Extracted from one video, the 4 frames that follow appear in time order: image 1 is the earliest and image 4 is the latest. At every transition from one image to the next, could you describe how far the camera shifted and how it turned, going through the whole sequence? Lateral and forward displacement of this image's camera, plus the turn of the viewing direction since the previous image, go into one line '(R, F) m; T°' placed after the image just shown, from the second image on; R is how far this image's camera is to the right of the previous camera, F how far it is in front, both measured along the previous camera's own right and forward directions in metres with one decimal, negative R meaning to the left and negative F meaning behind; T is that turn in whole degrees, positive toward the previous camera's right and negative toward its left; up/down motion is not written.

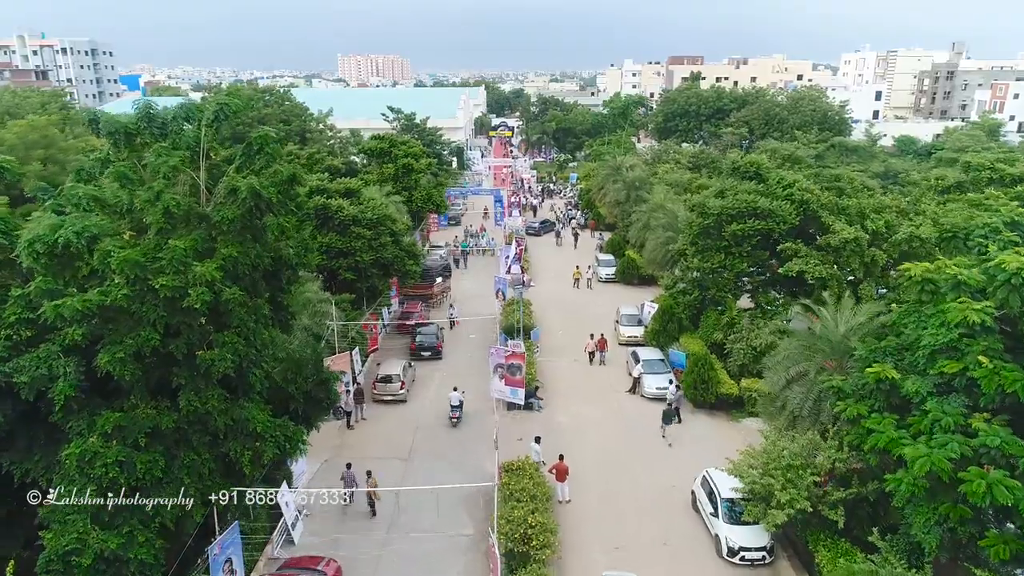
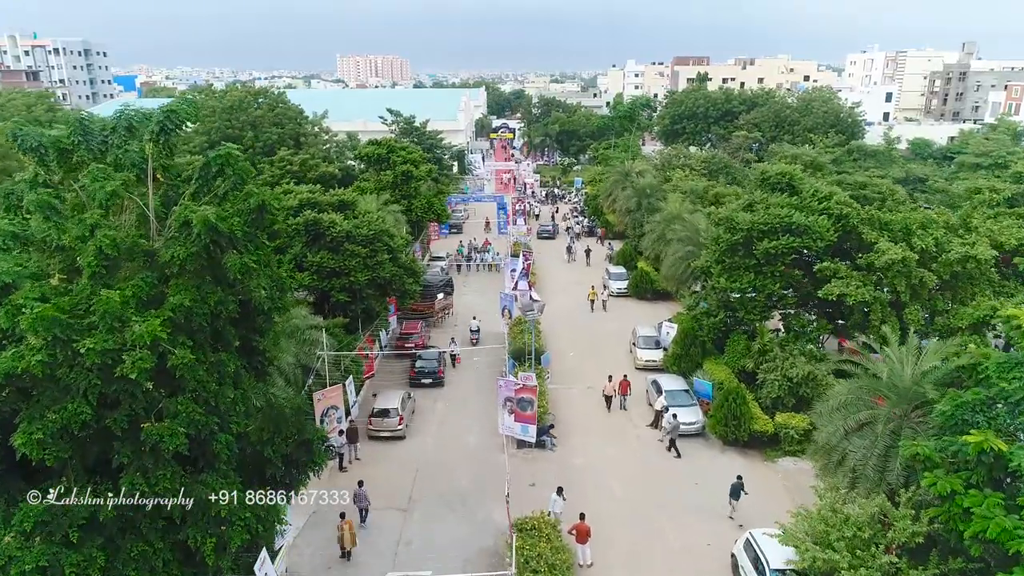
(-0.3, +1.9) m; 0°
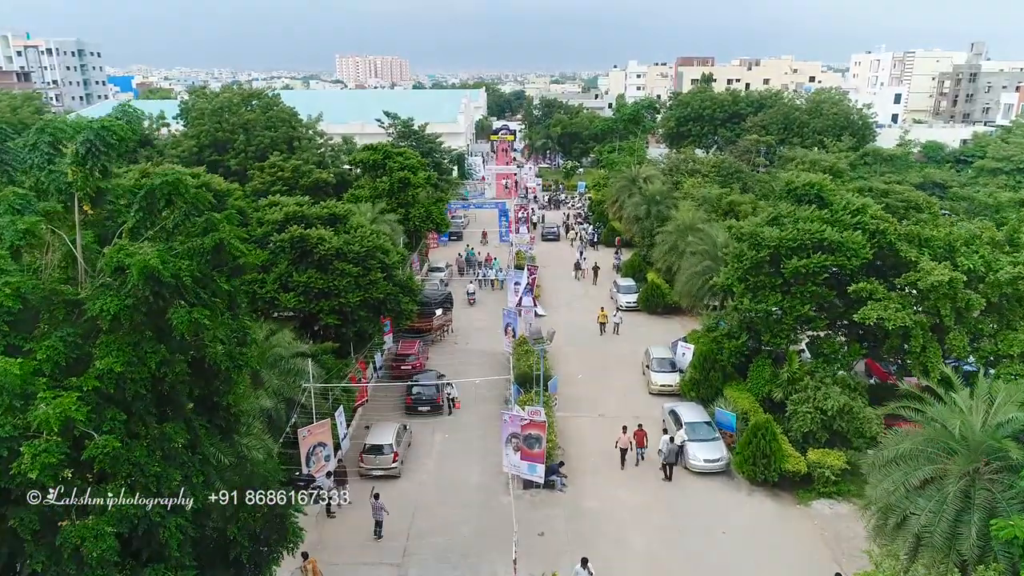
(-0.1, +1.6) m; 0°
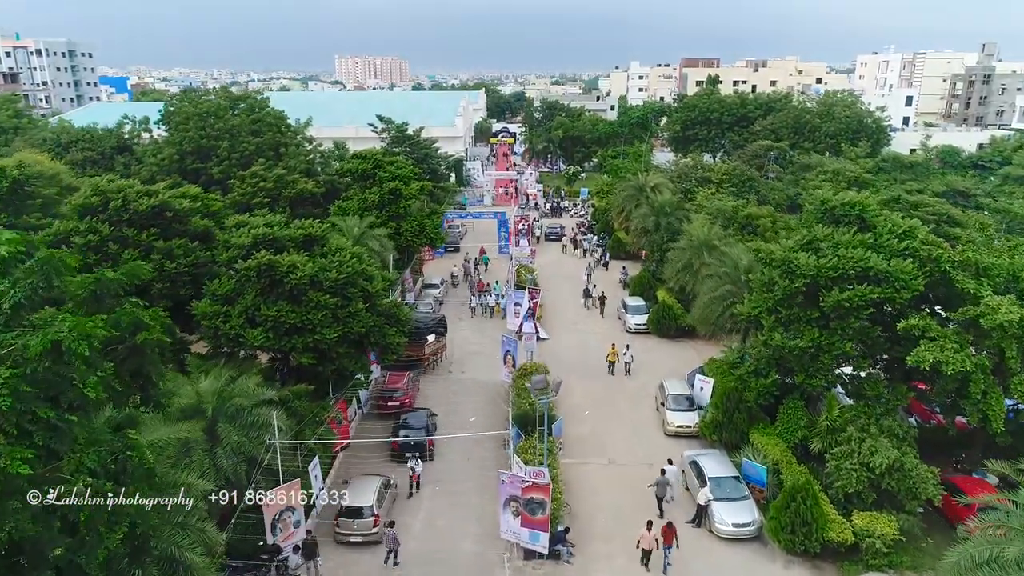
(0.0, +2.1) m; 0°
